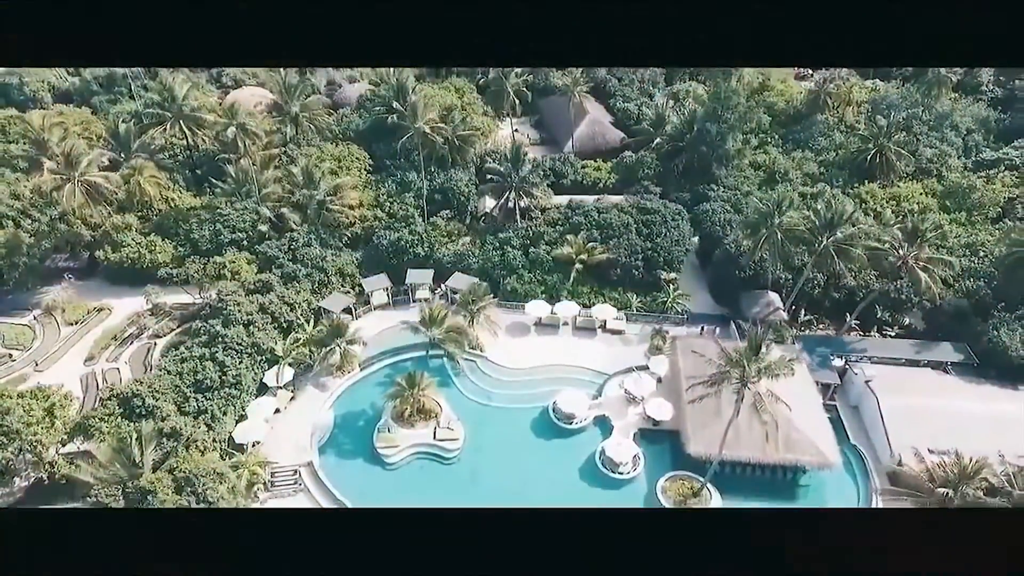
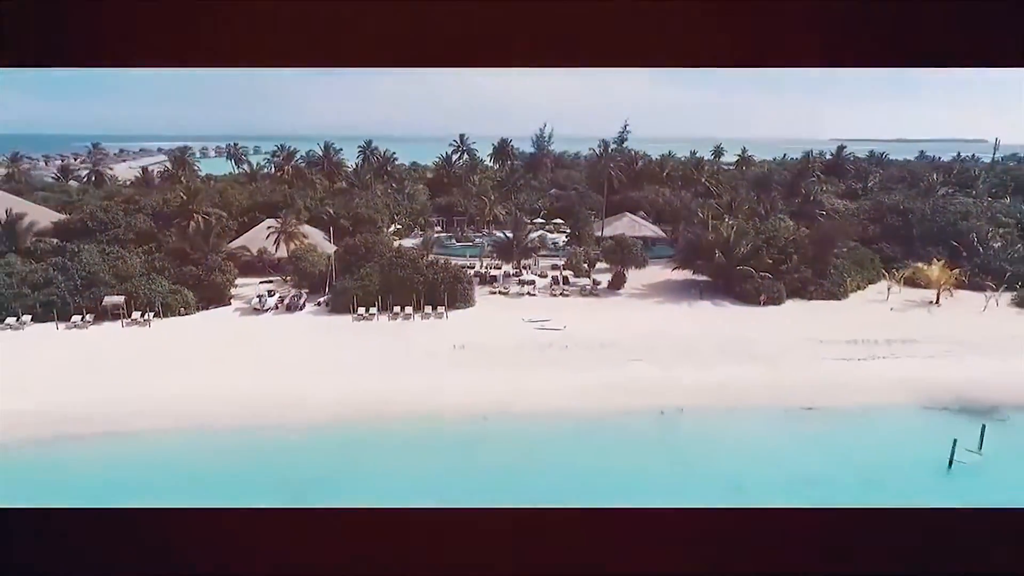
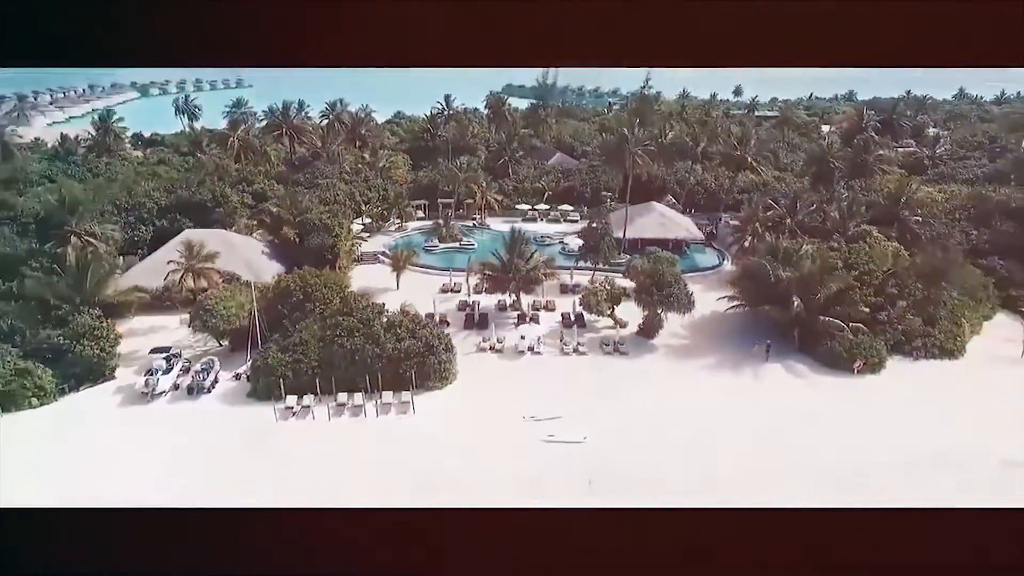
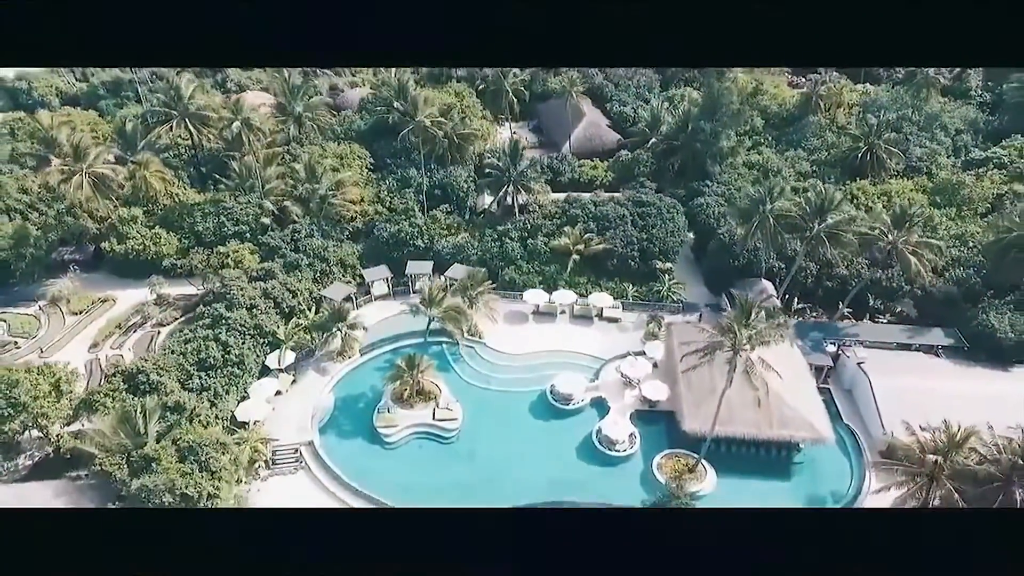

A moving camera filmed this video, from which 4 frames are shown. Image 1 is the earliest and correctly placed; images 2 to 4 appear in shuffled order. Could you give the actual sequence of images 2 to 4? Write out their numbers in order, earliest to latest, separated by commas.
4, 3, 2
